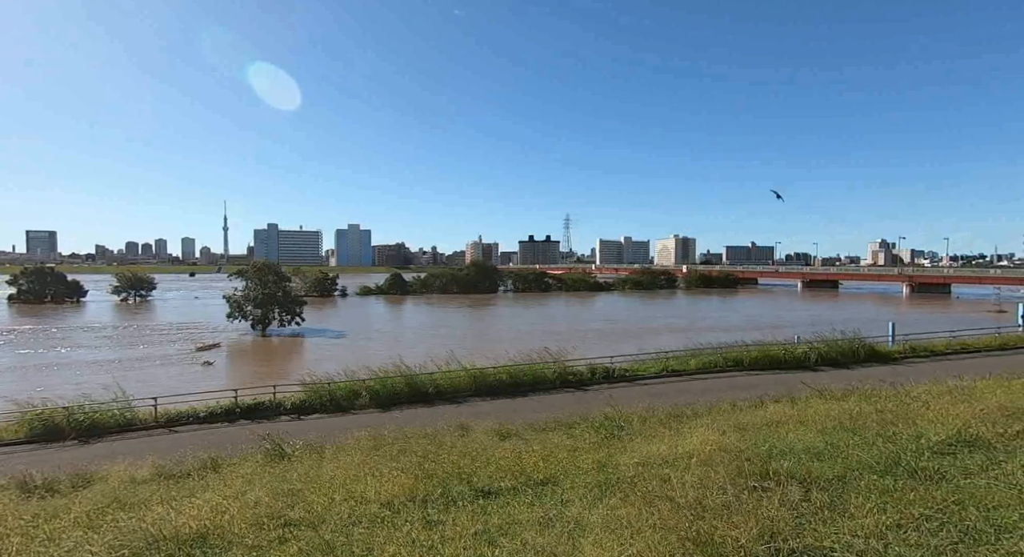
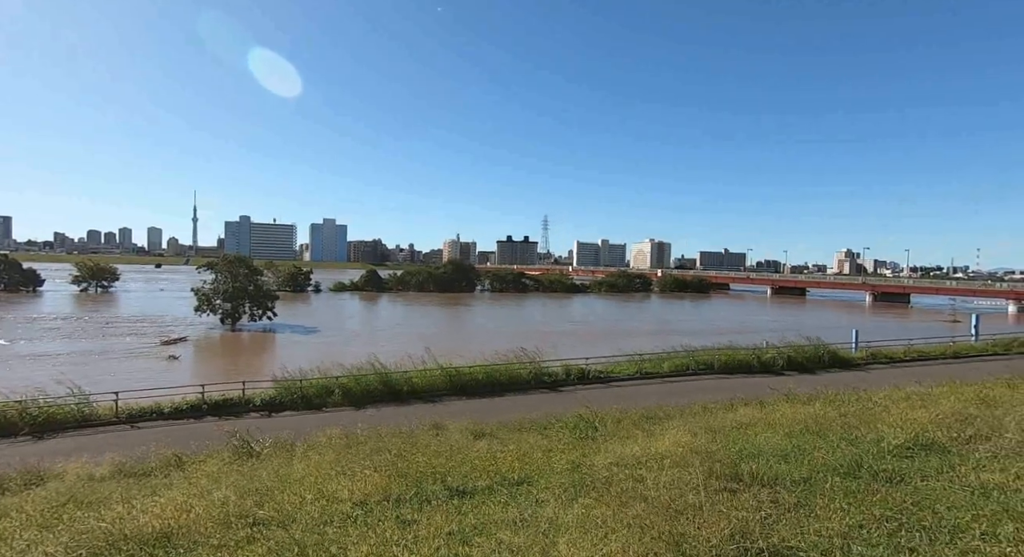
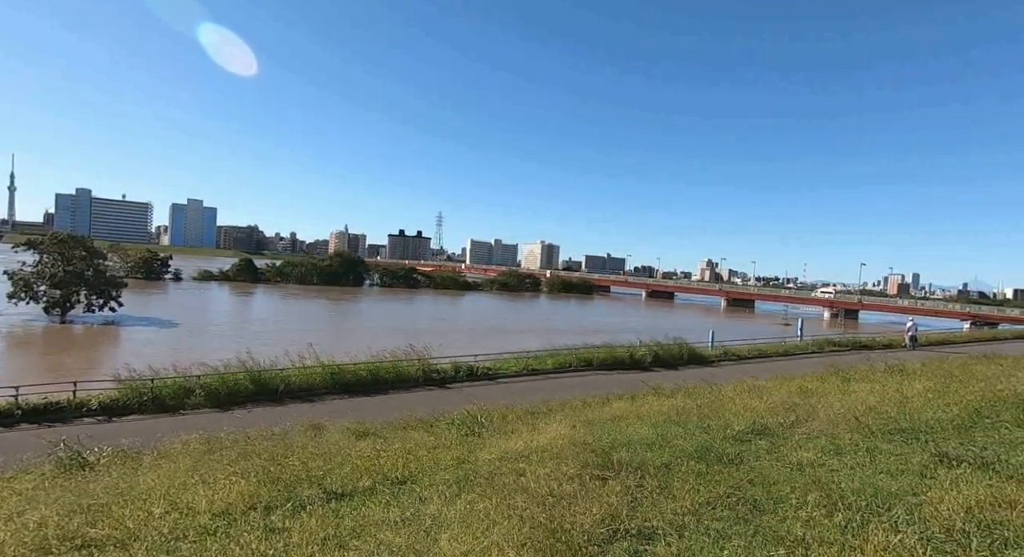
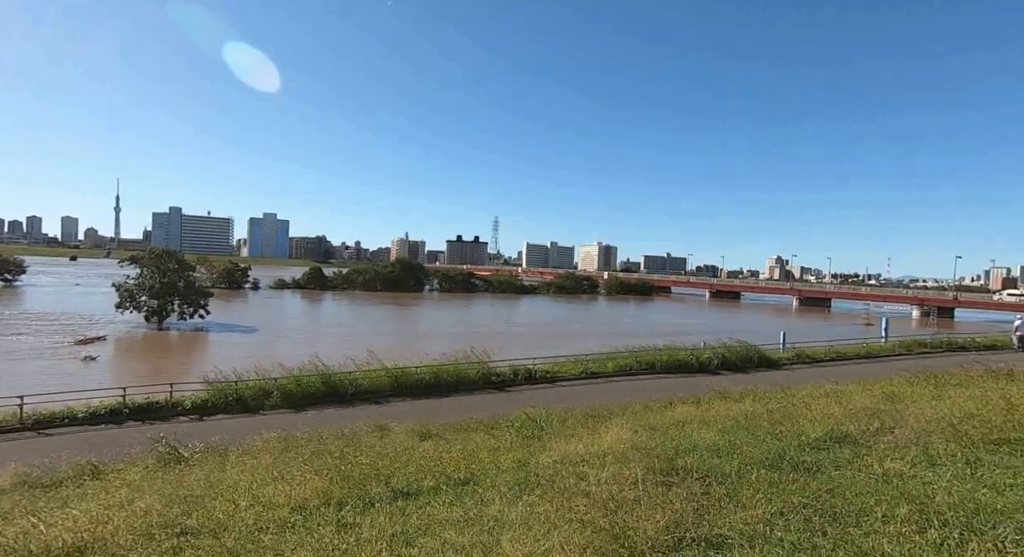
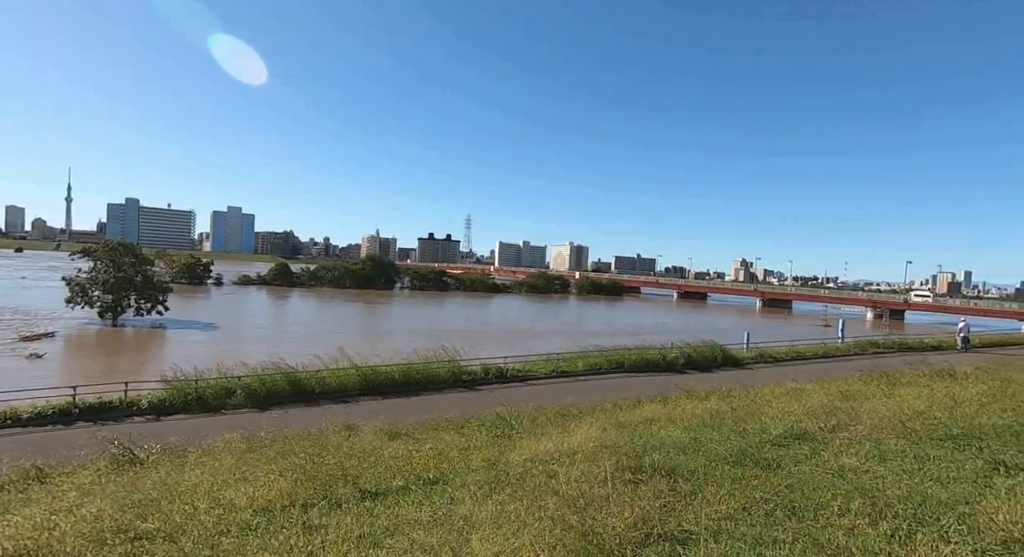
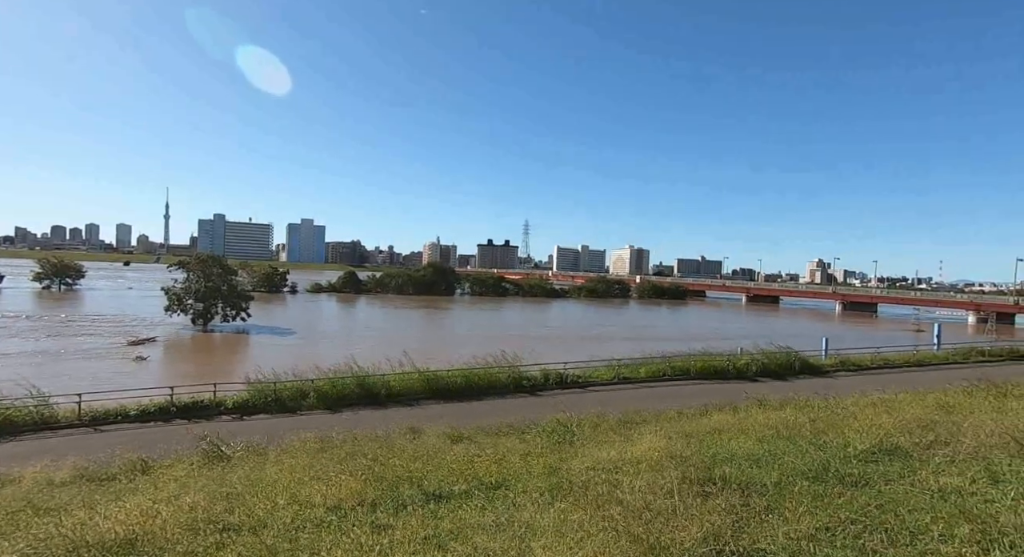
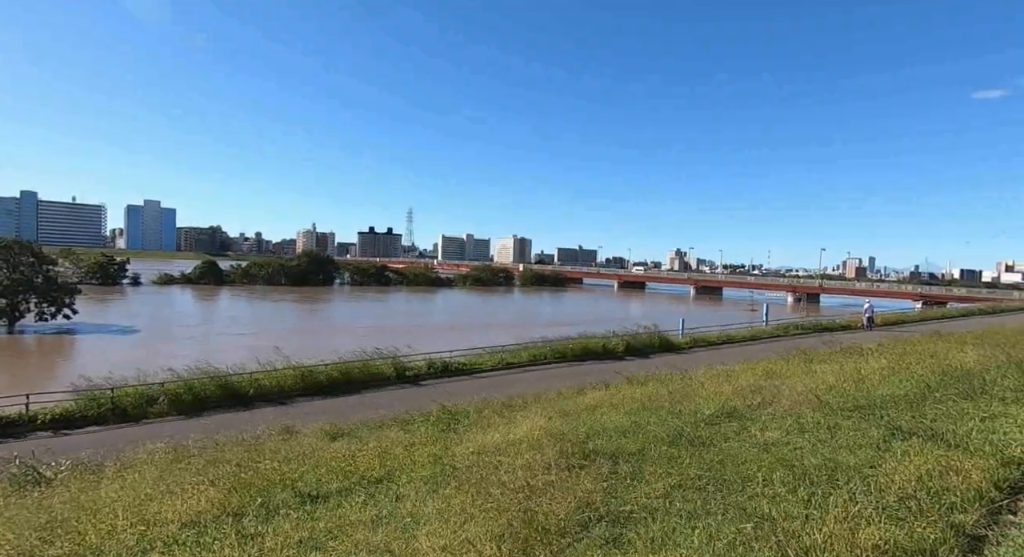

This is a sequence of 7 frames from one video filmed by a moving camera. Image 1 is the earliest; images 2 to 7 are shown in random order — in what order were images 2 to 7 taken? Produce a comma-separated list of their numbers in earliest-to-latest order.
2, 6, 4, 5, 3, 7
